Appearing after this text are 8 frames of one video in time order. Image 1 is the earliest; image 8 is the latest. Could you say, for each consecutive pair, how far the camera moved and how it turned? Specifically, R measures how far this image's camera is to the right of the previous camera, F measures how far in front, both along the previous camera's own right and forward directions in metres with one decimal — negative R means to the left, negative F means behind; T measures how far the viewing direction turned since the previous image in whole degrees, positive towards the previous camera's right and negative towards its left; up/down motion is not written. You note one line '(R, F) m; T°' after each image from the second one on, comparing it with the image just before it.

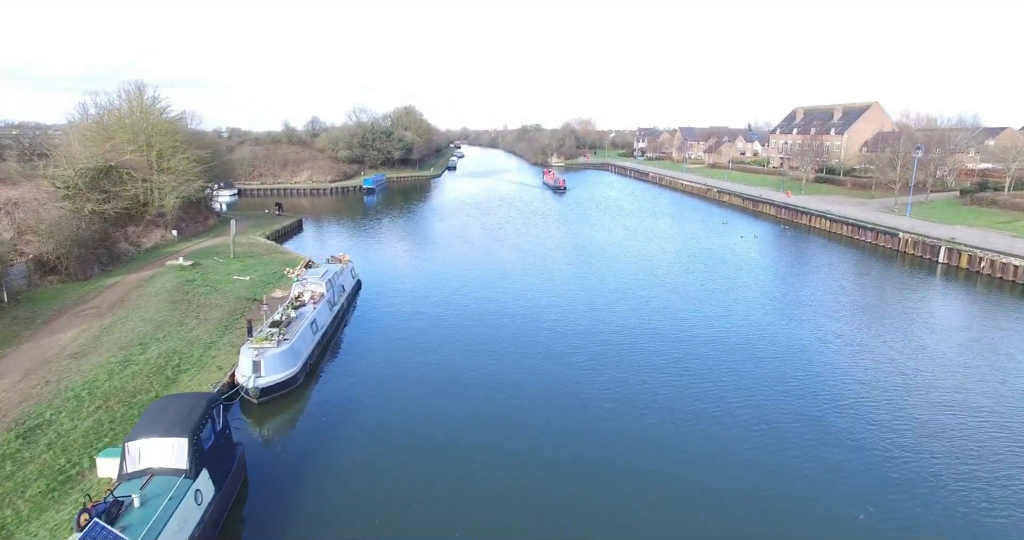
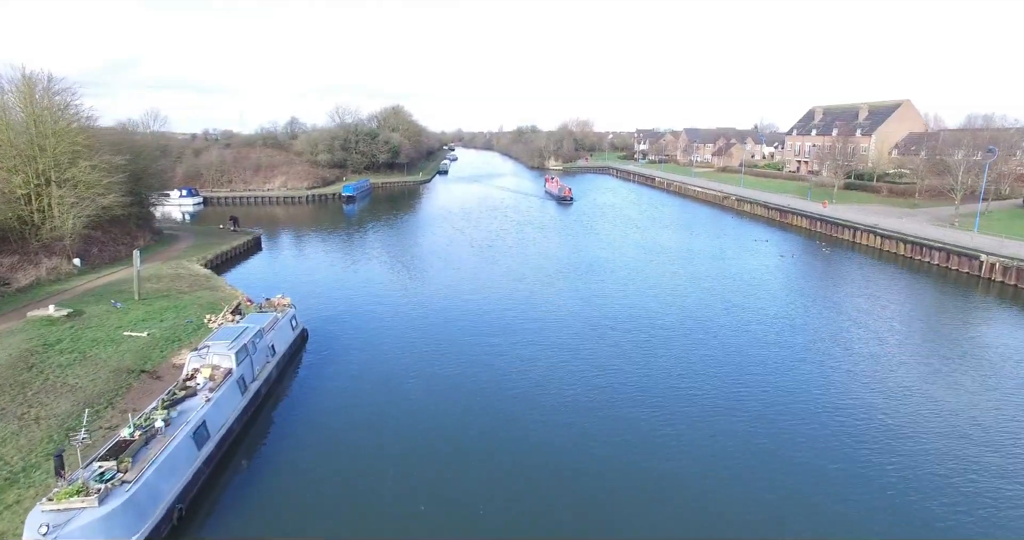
(0.0, +7.2) m; 0°
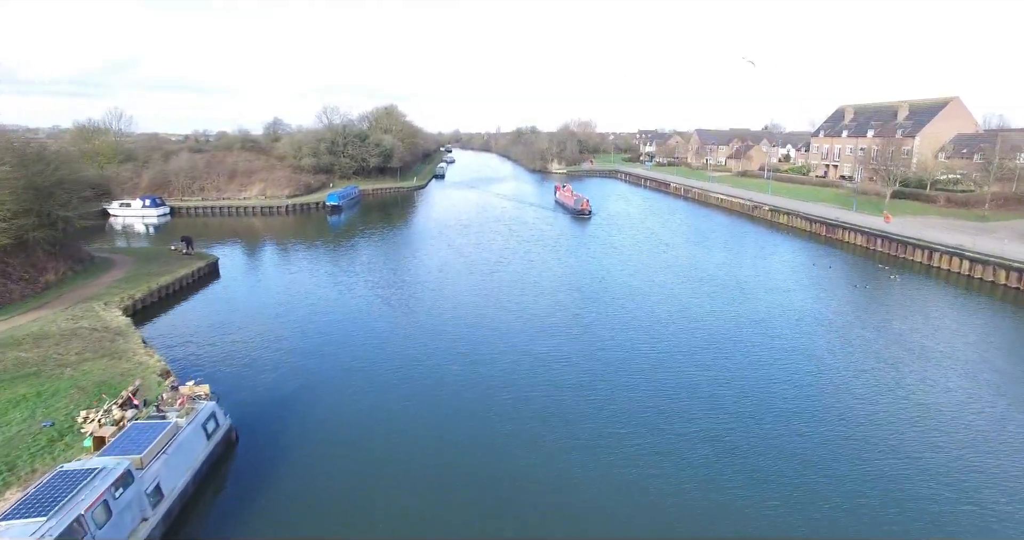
(-0.7, +7.2) m; 0°
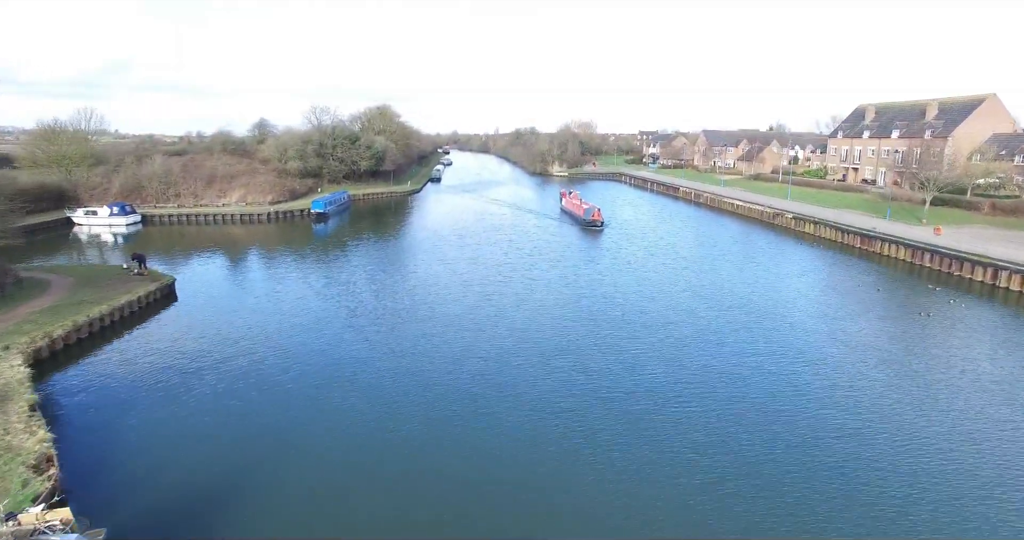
(-0.1, +4.8) m; 0°
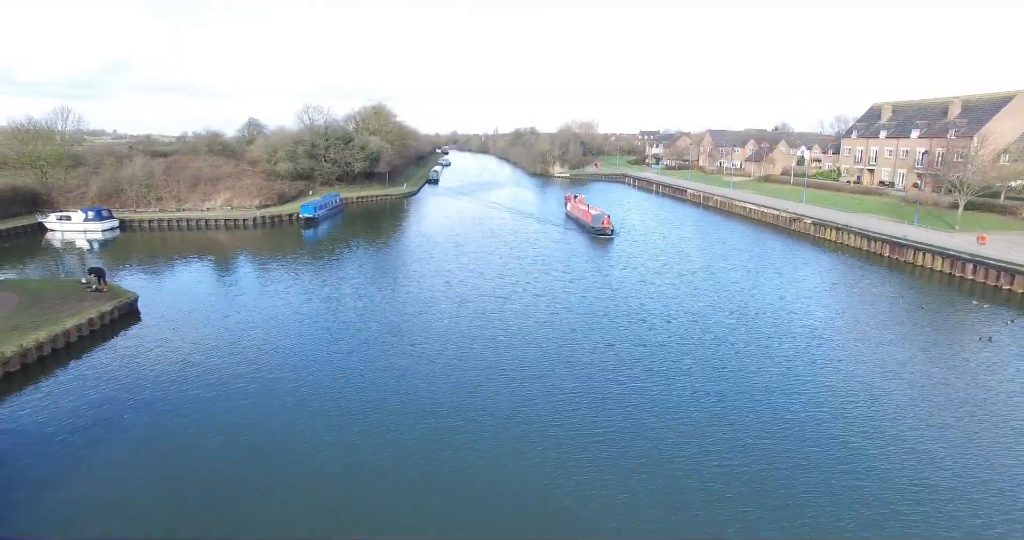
(-0.1, +3.3) m; 0°
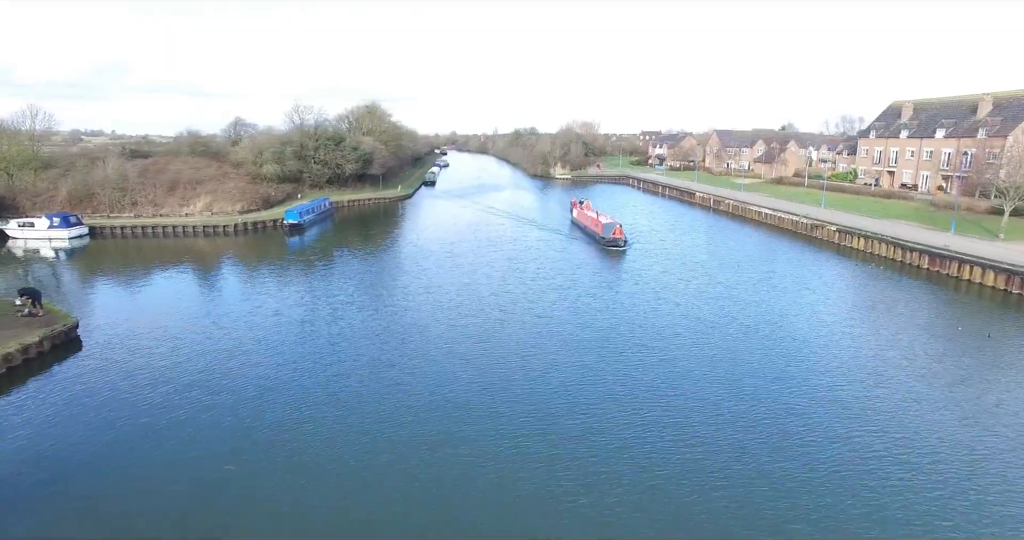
(0.0, +3.9) m; 0°
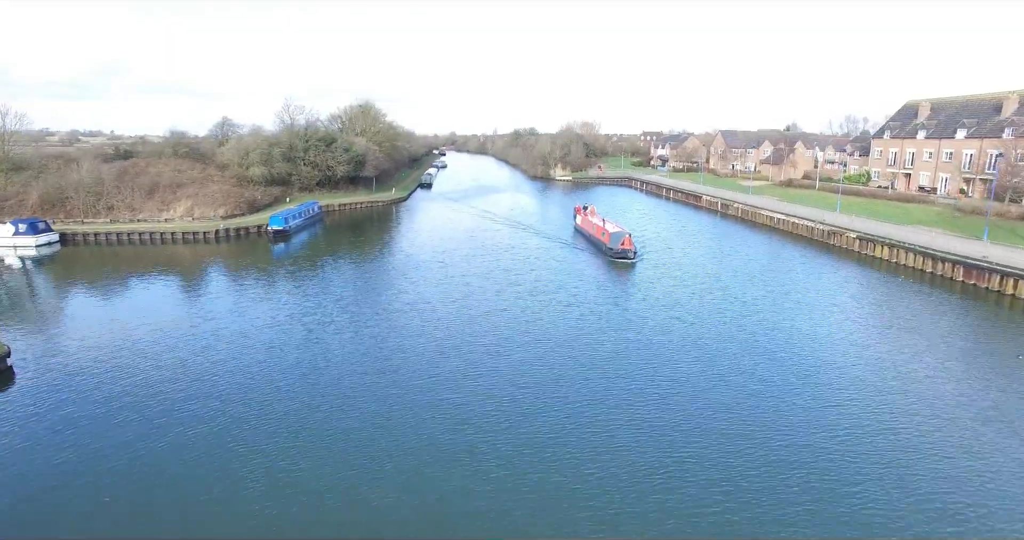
(+0.1, +3.0) m; 0°
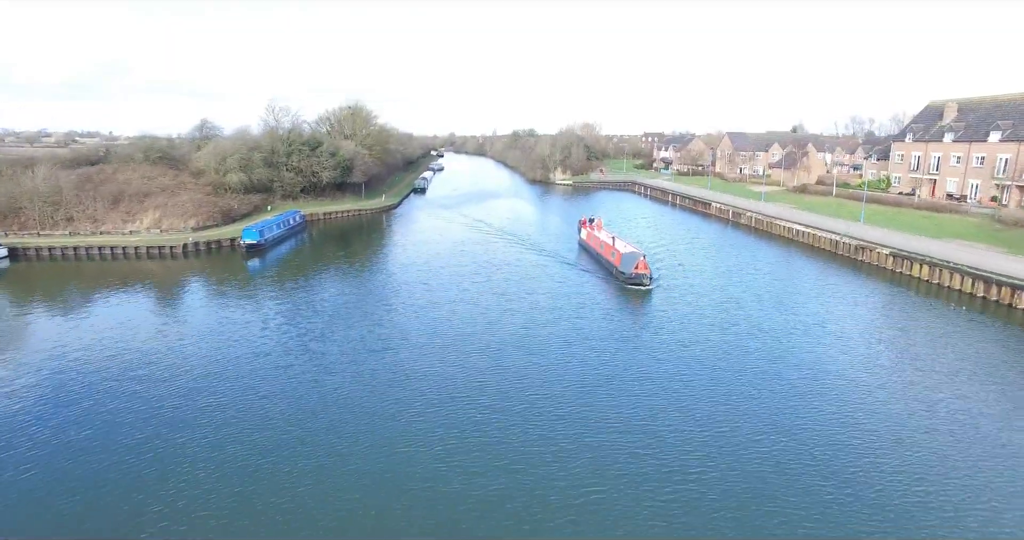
(+0.2, +4.4) m; 0°
